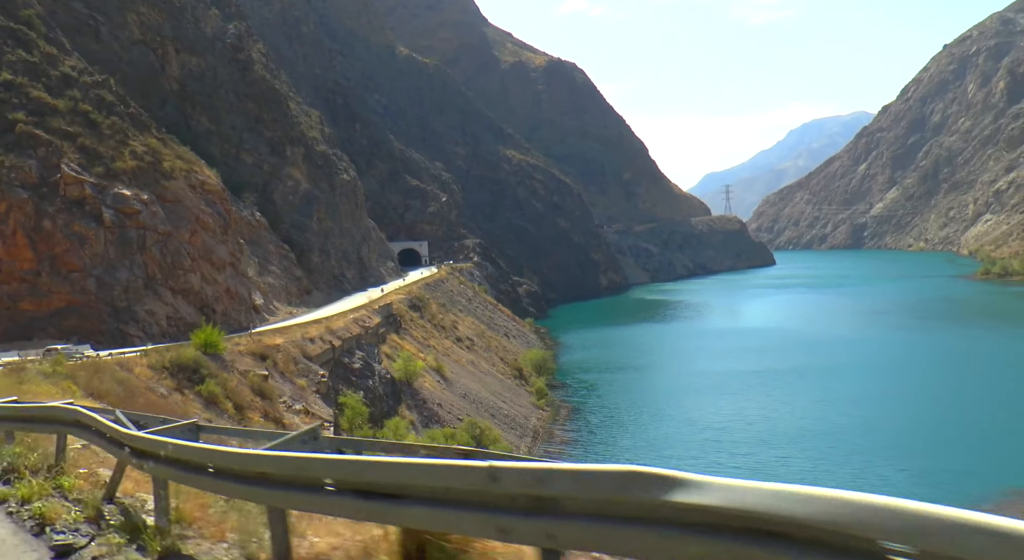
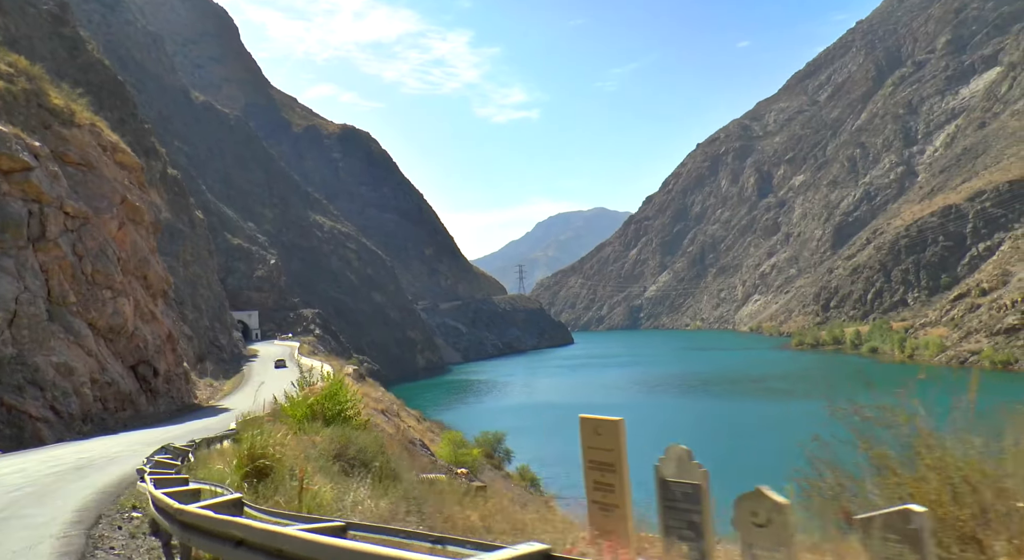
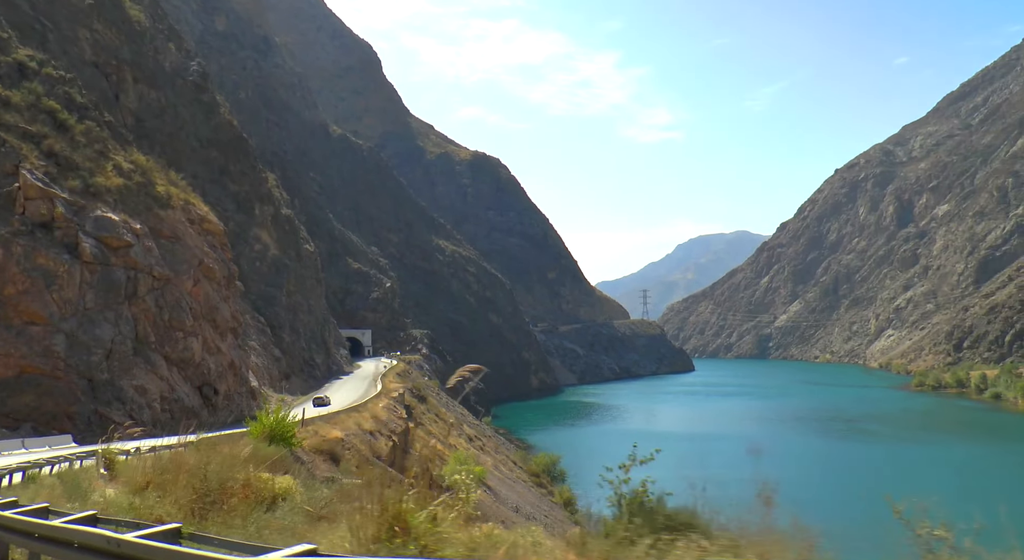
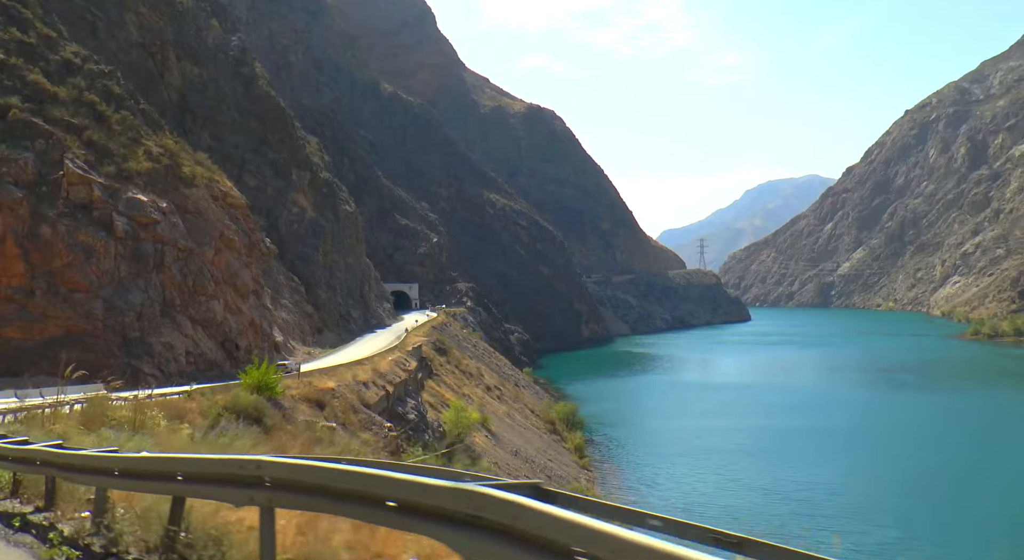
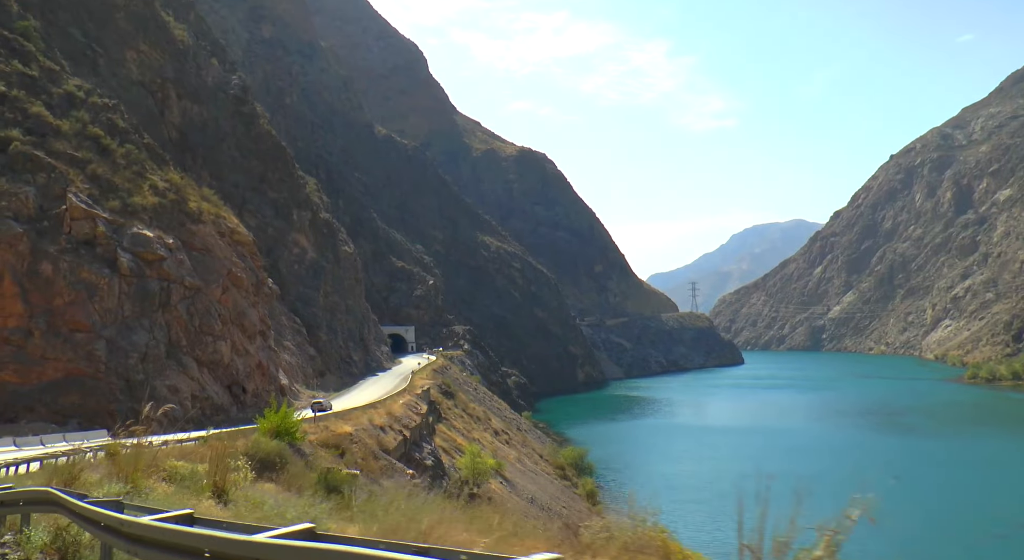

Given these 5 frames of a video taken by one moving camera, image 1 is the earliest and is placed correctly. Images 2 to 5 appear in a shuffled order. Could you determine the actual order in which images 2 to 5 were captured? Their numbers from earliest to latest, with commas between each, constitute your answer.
4, 5, 3, 2
